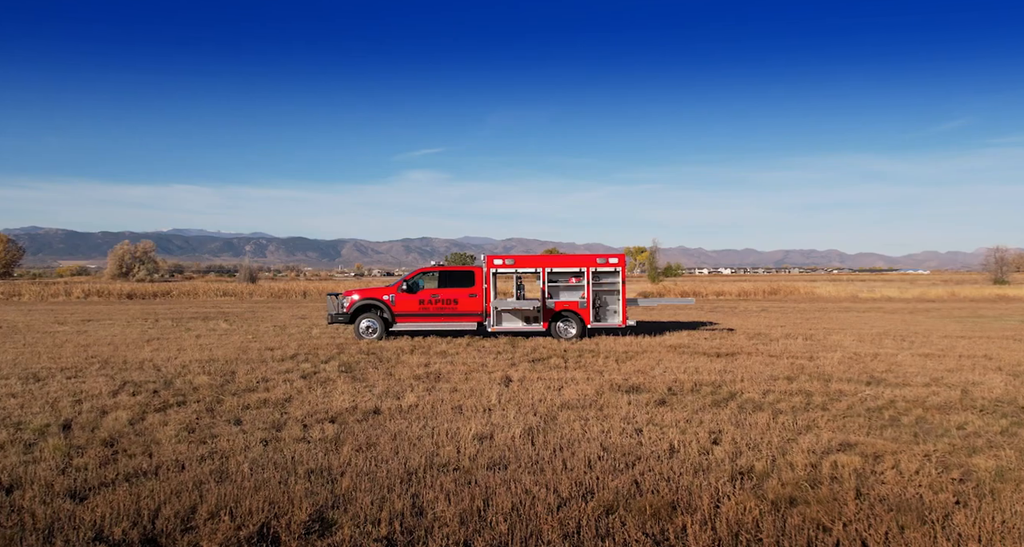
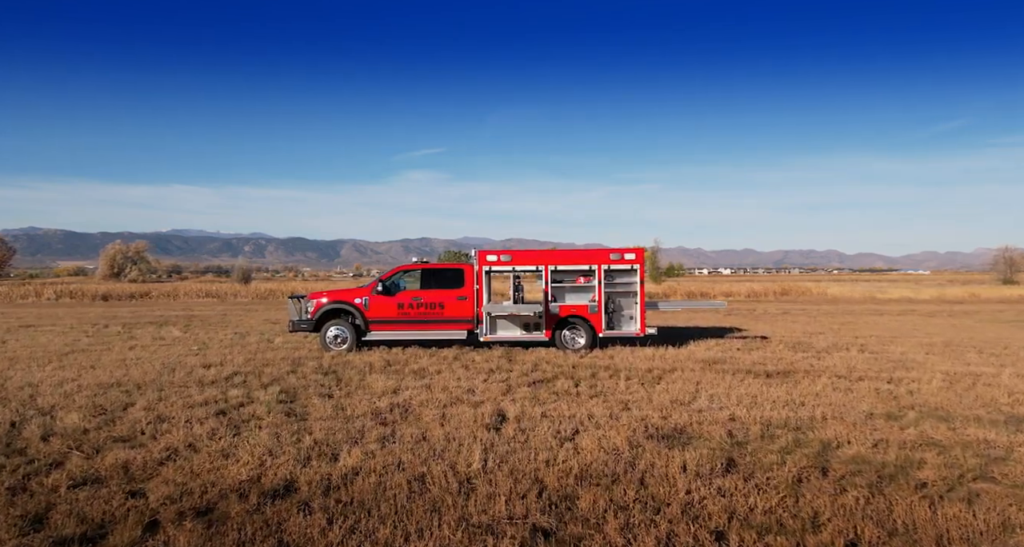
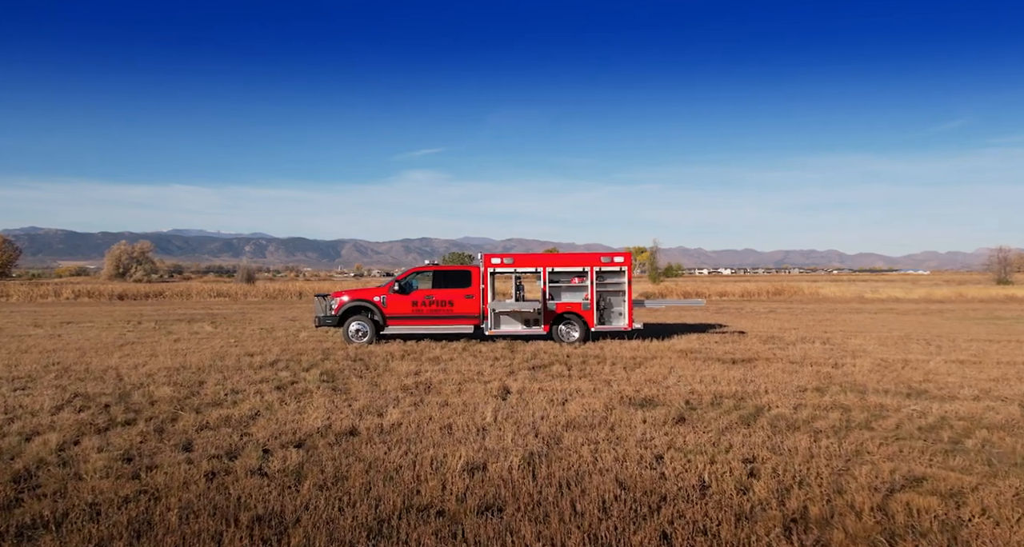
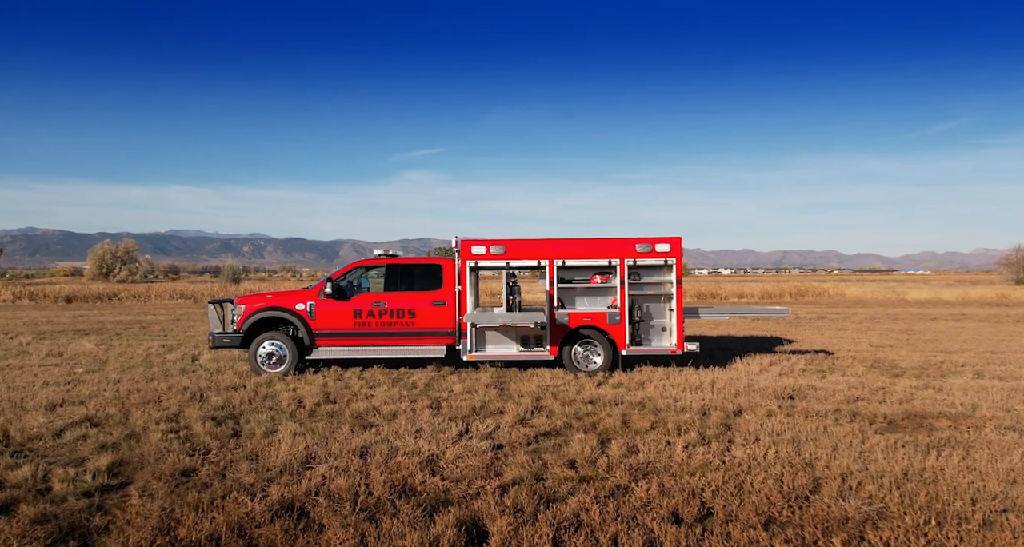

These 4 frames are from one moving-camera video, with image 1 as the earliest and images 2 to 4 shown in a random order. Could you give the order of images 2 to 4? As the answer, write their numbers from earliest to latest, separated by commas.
3, 2, 4
